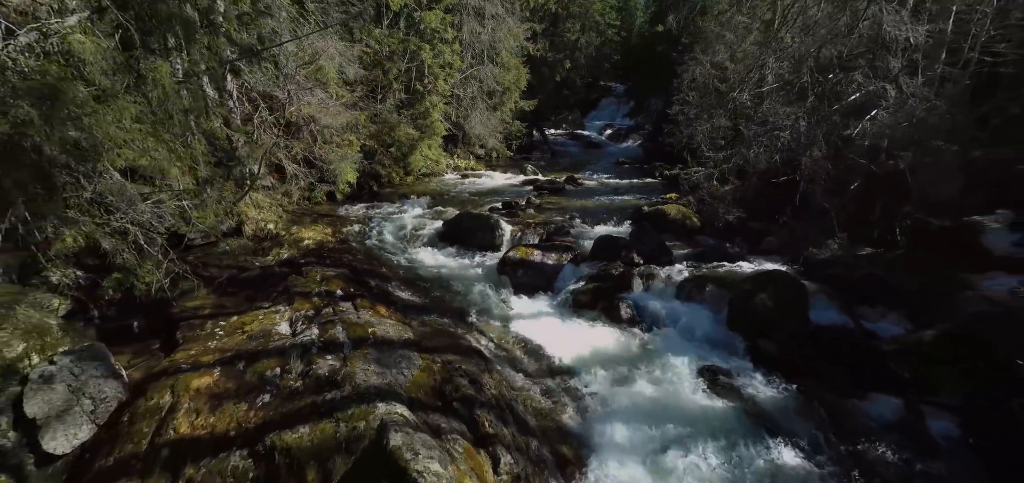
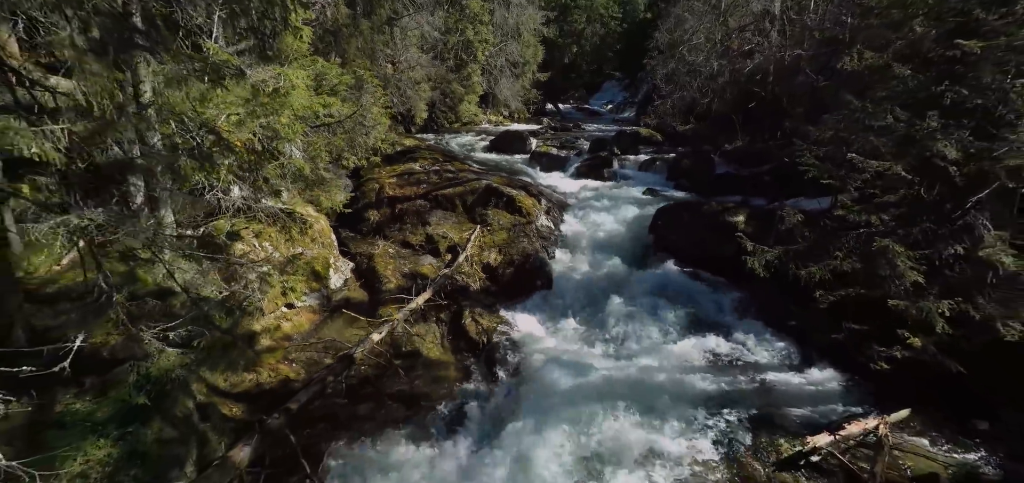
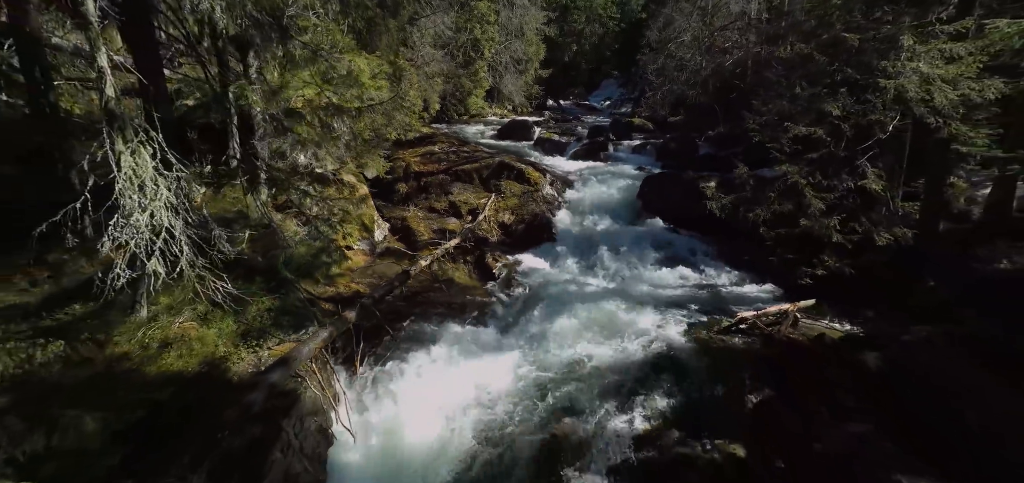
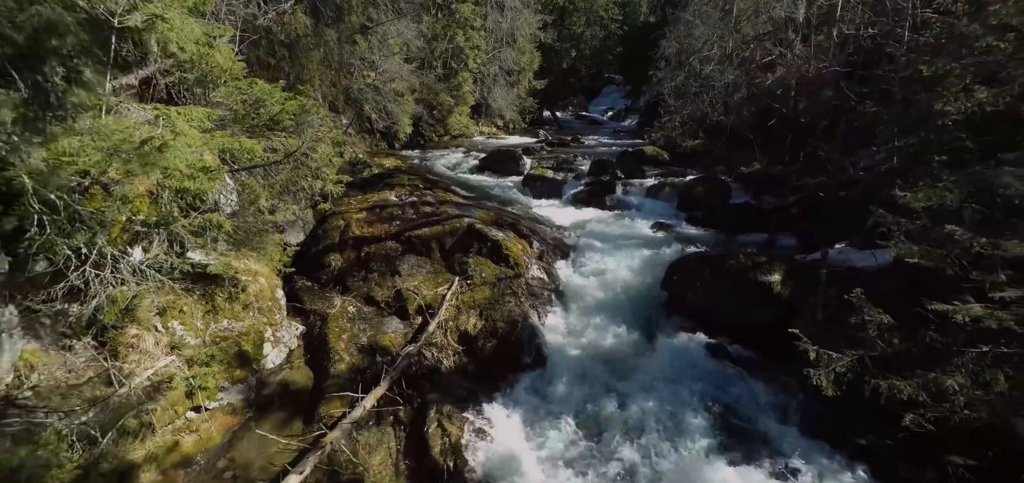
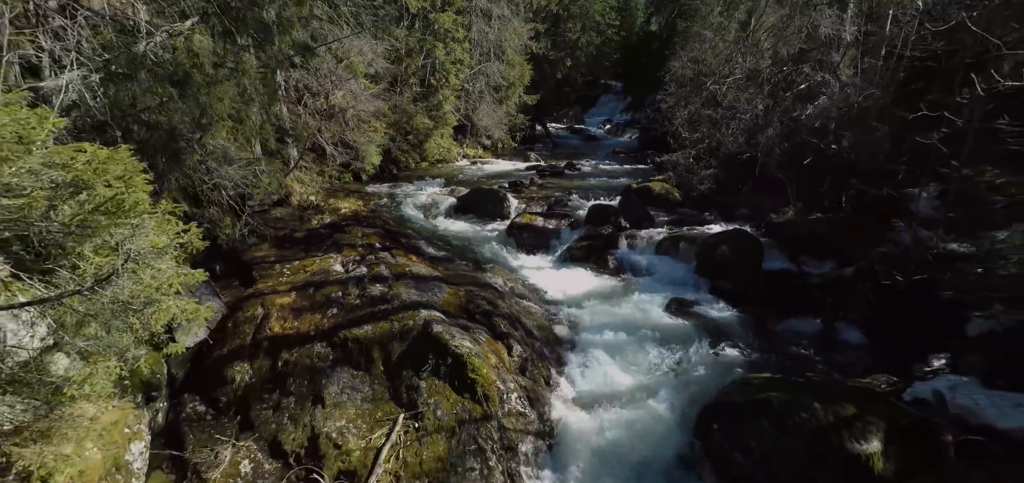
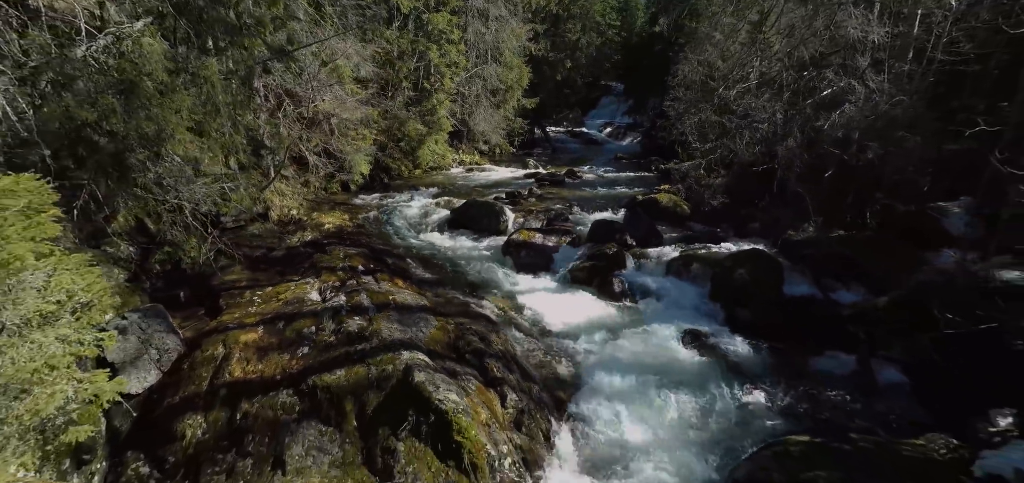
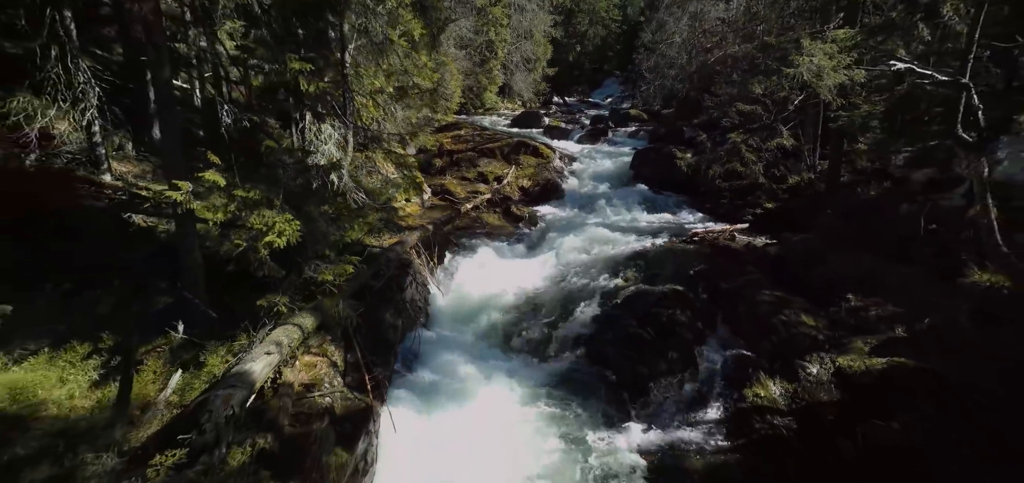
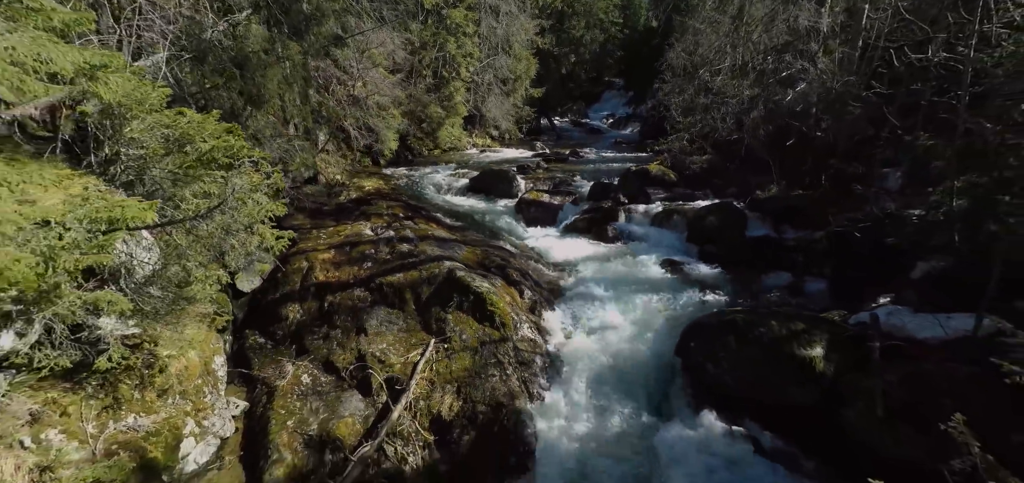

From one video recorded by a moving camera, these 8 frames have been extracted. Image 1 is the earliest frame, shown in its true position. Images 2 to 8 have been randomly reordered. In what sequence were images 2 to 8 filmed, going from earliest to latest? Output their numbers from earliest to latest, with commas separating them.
6, 5, 8, 4, 2, 3, 7
